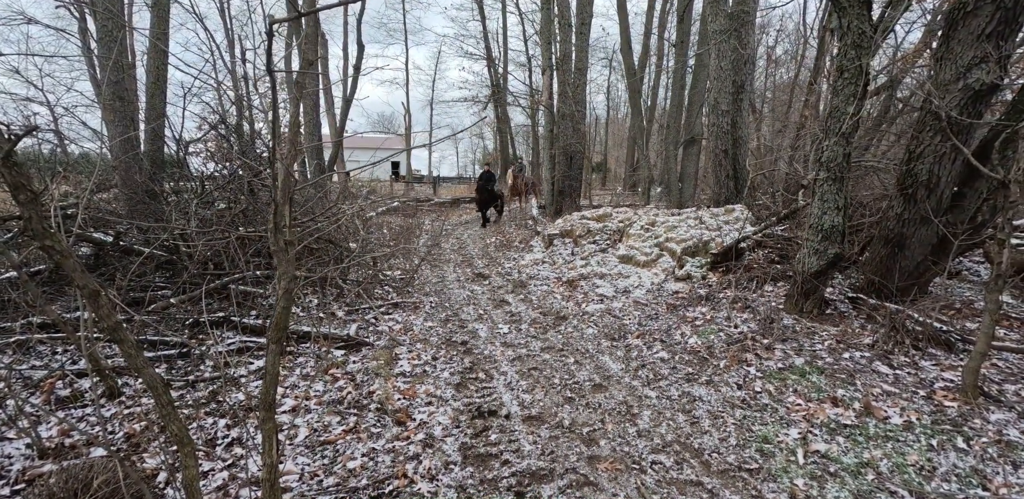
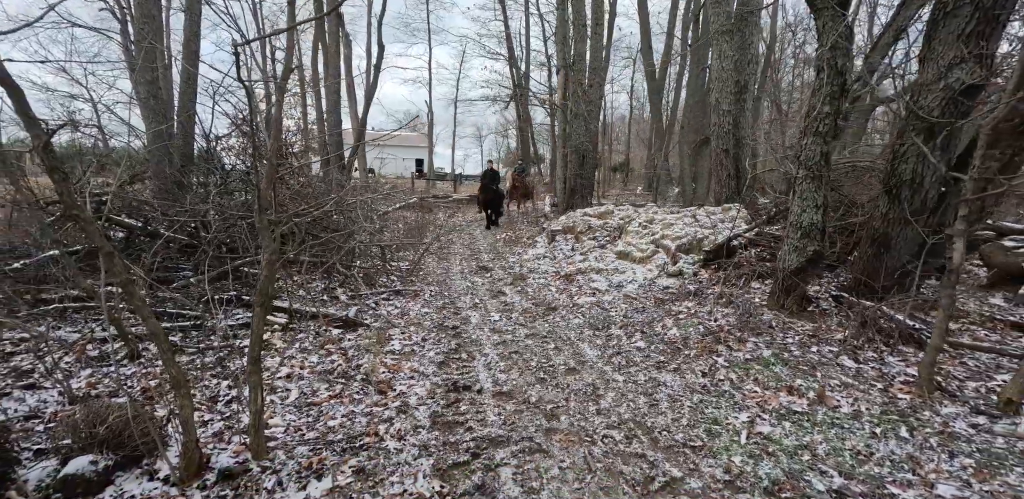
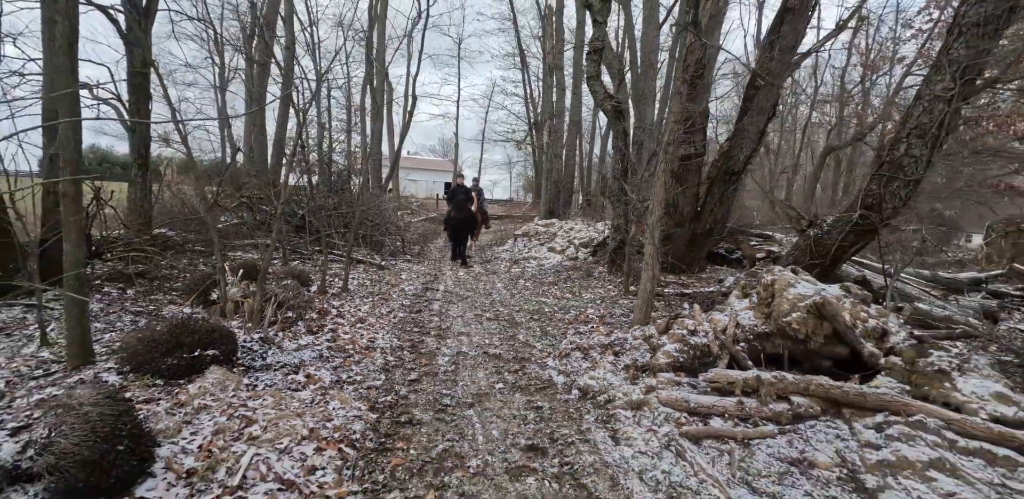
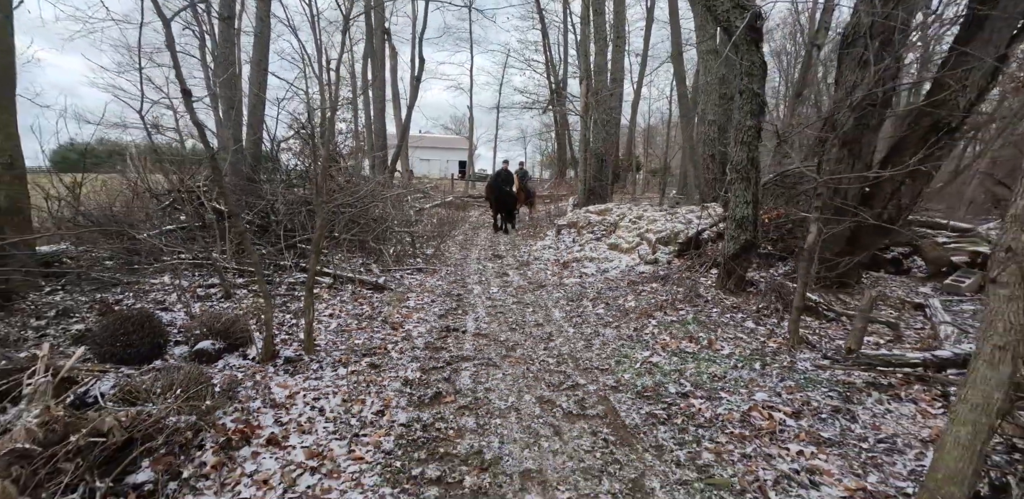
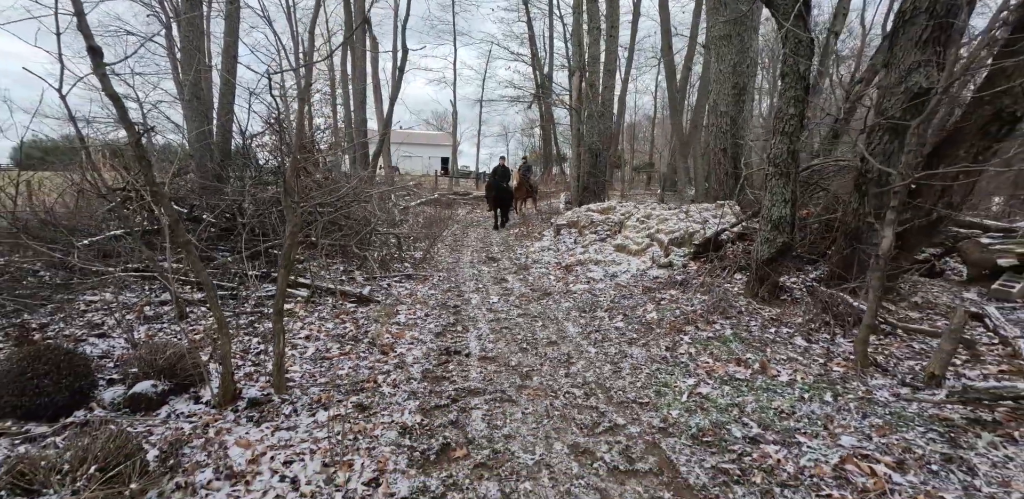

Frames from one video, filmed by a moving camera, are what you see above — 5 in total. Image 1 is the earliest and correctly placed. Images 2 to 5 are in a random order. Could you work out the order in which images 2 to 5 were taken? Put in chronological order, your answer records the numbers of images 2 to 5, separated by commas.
2, 5, 4, 3
